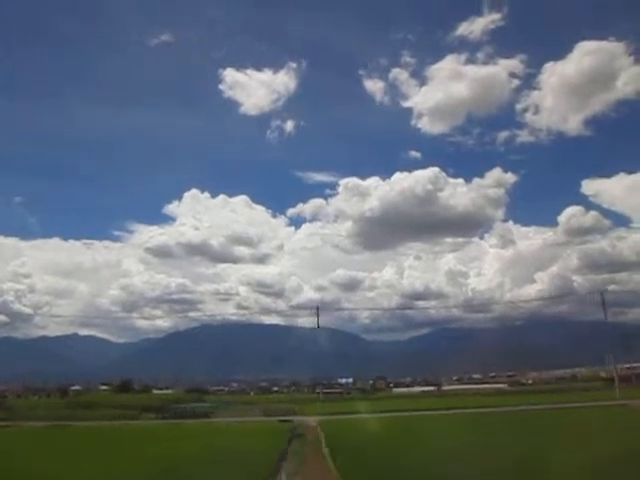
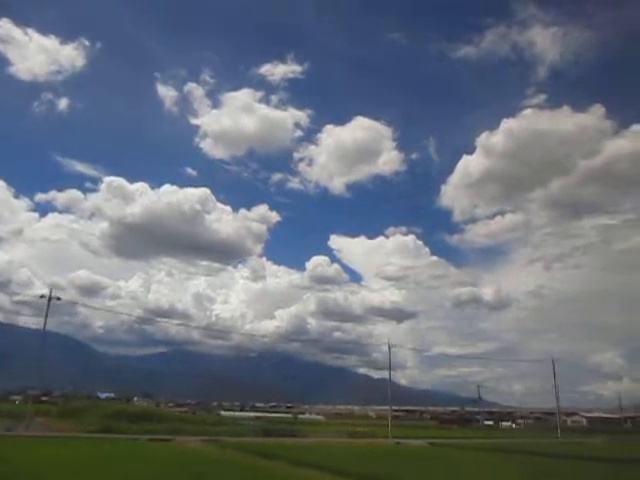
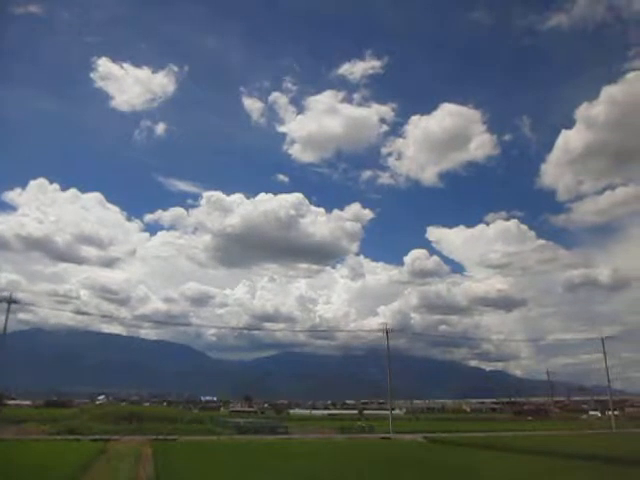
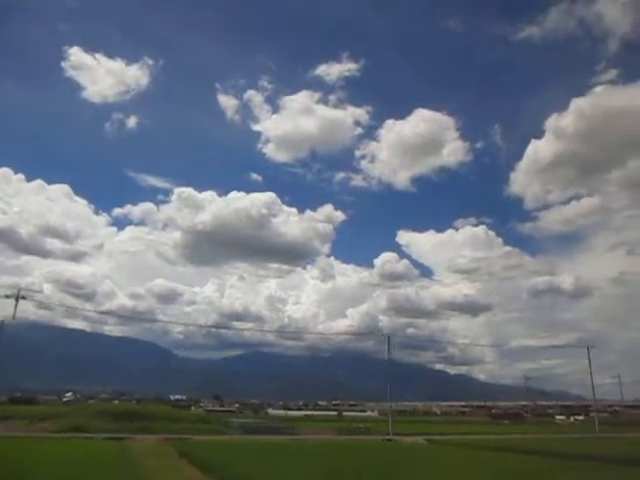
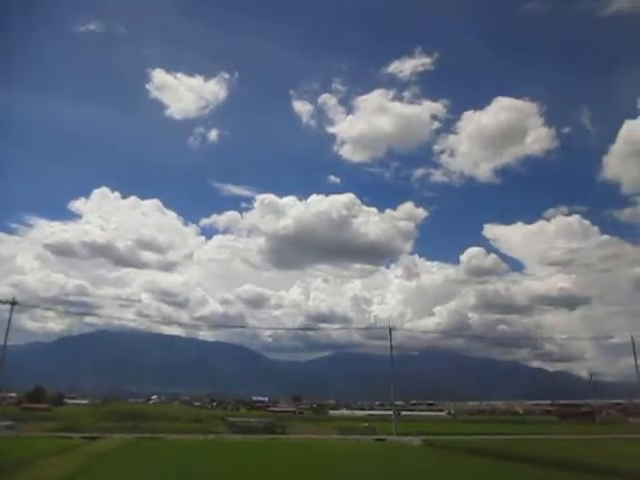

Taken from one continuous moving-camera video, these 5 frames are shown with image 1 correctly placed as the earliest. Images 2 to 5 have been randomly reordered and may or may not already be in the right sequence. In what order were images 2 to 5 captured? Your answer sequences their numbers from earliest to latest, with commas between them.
5, 3, 4, 2
